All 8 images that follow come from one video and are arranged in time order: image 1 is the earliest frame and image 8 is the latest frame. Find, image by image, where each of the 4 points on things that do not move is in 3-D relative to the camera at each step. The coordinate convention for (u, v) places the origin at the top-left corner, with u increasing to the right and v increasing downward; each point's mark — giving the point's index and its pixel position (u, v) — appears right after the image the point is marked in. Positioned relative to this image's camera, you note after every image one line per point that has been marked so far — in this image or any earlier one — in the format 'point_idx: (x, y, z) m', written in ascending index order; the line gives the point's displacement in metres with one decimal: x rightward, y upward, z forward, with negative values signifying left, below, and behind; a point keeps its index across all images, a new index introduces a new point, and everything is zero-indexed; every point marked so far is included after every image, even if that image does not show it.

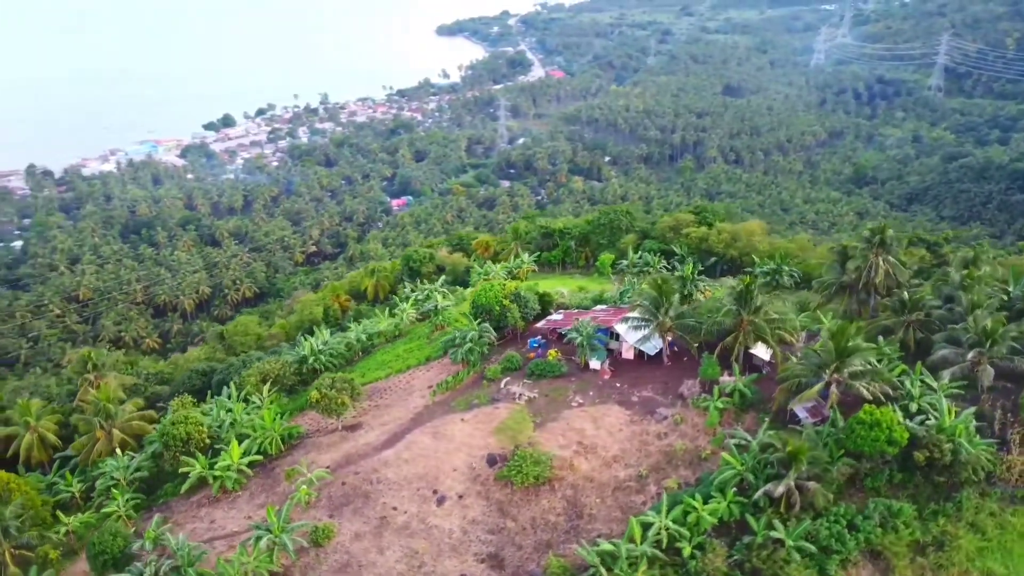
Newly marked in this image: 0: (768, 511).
0: (+6.2, -5.4, +19.4) m
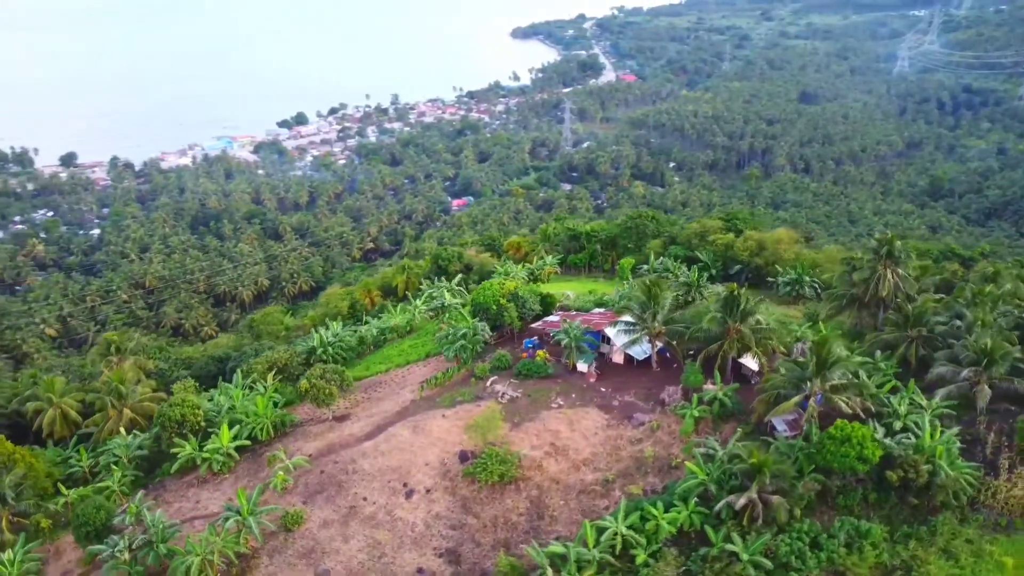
0: (+5.1, -5.5, +19.0) m
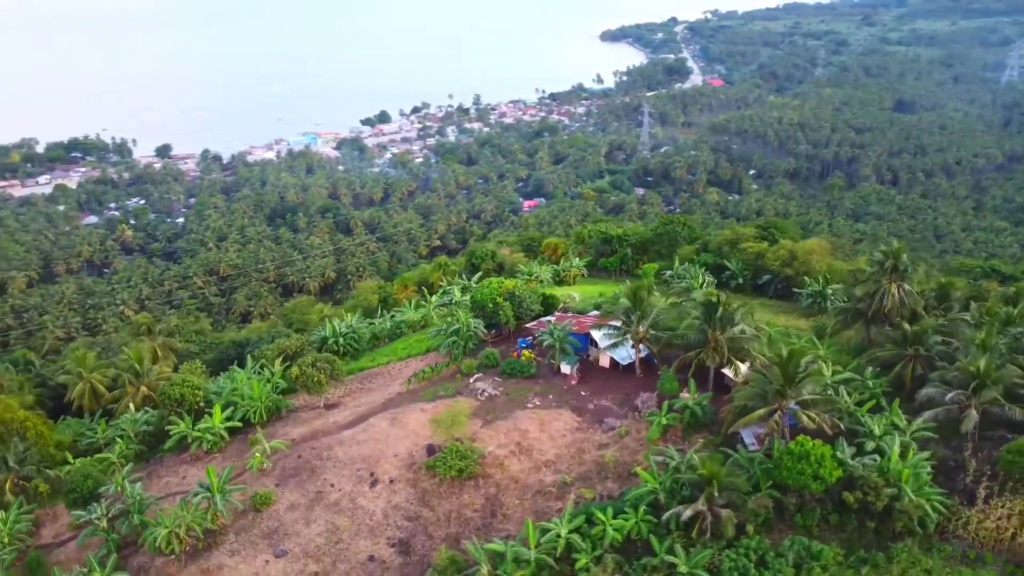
0: (+3.8, -5.6, +18.6) m
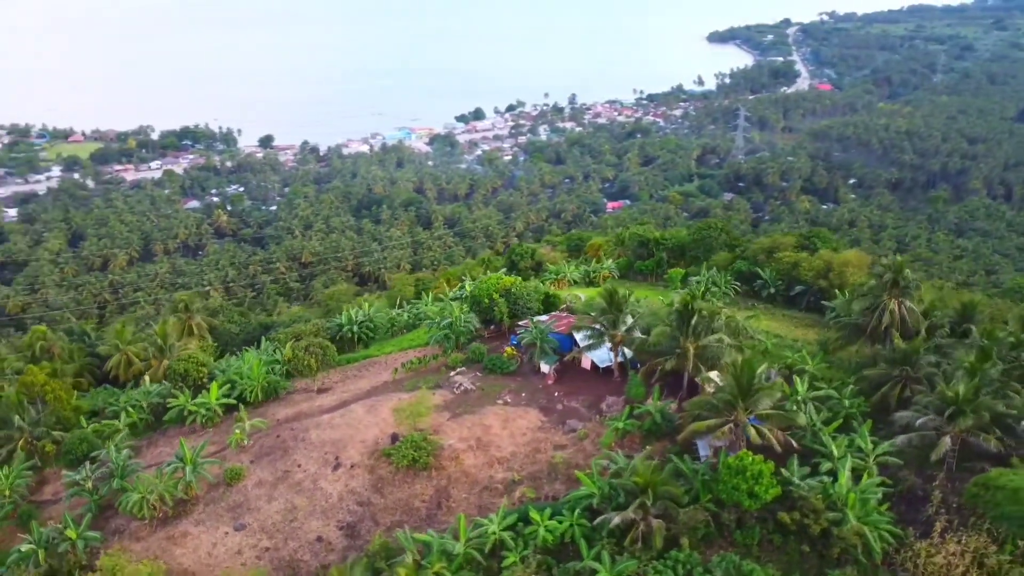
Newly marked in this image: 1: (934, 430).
0: (+2.1, -5.7, +18.2) m
1: (+10.1, -3.4, +19.5) m
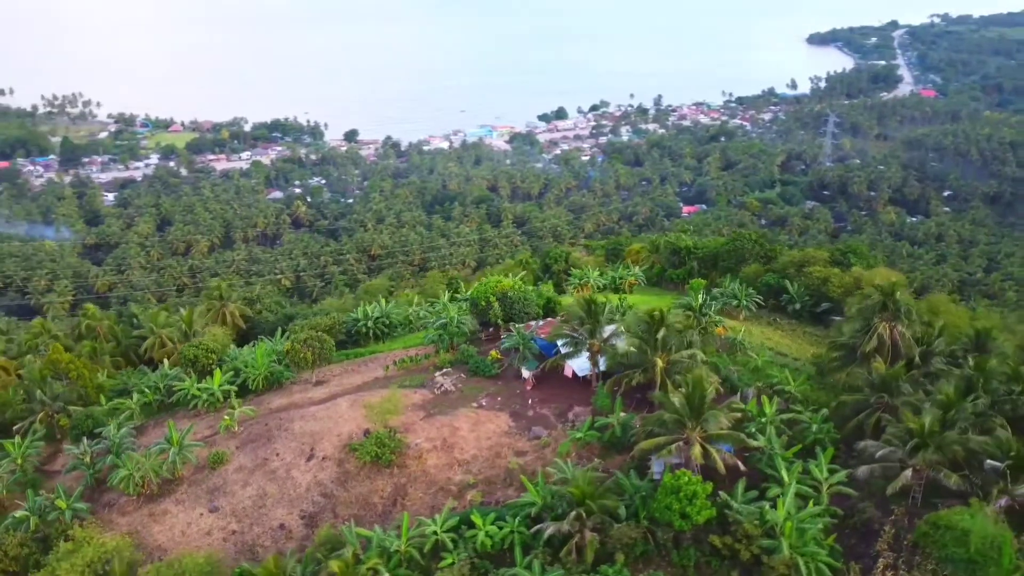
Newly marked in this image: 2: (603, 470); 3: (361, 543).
0: (+0.6, -5.9, +18.3) m
1: (+8.8, -4.0, +18.6) m
2: (+2.2, -4.5, +19.8) m
3: (-3.6, -6.0, +19.2) m
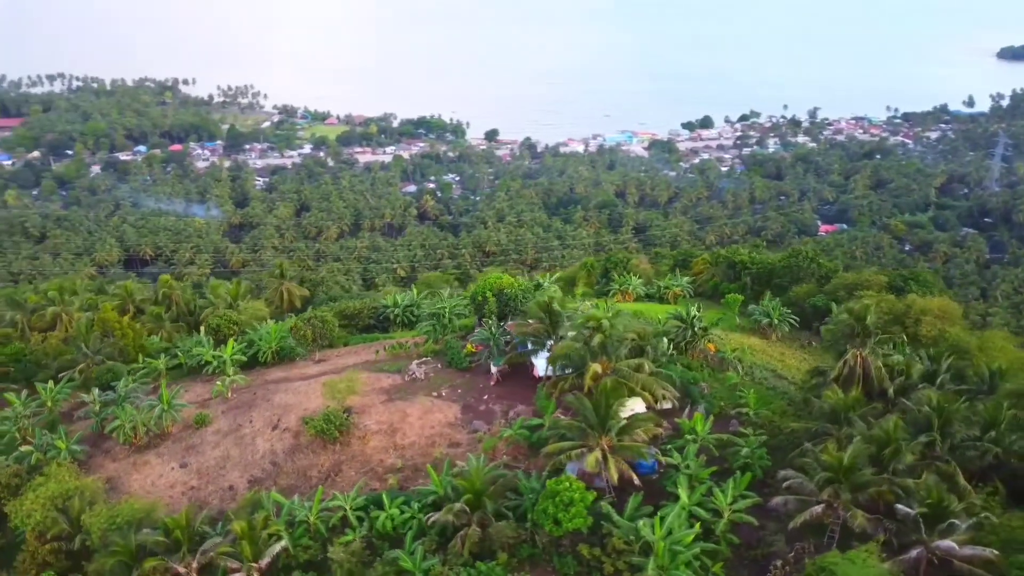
0: (-1.9, -5.7, +18.5) m
1: (+6.3, -4.5, +17.3) m
2: (0.0, -4.4, +19.7) m
3: (-5.9, -5.5, +20.1) m
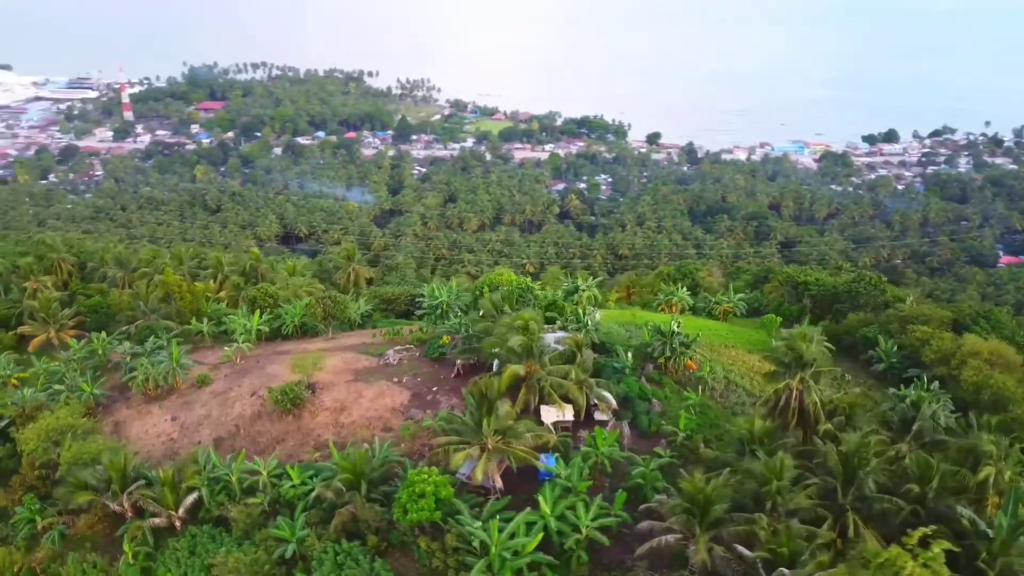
0: (-4.7, -5.3, +19.4) m
1: (+3.2, -4.8, +16.5) m
2: (-2.5, -4.3, +20.1) m
3: (-8.3, -4.8, +21.8) m
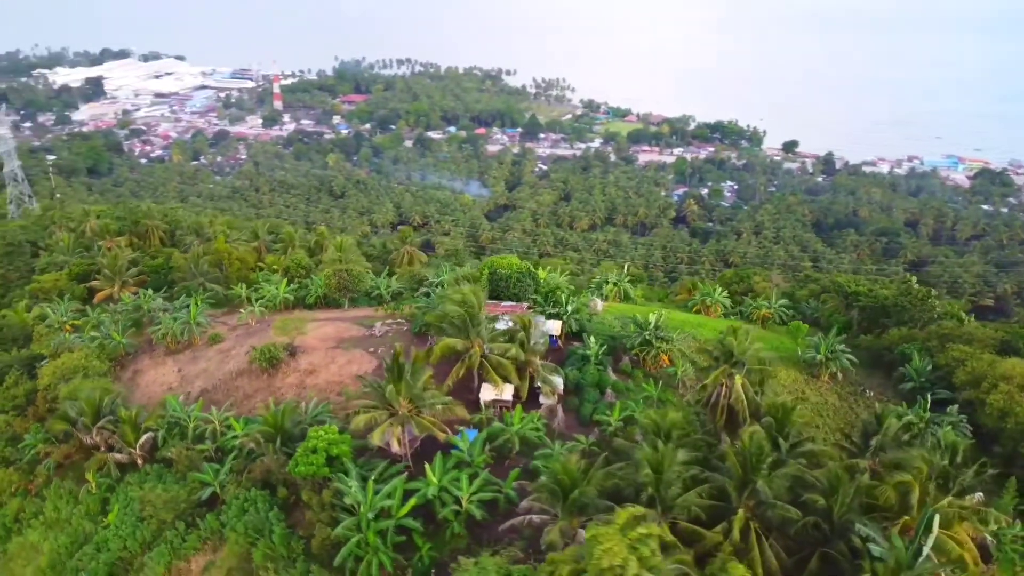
0: (-6.8, -4.3, +20.2) m
1: (+0.6, -4.3, +16.1) m
2: (-4.4, -3.4, +20.6) m
3: (-9.8, -3.5, +23.2) m
